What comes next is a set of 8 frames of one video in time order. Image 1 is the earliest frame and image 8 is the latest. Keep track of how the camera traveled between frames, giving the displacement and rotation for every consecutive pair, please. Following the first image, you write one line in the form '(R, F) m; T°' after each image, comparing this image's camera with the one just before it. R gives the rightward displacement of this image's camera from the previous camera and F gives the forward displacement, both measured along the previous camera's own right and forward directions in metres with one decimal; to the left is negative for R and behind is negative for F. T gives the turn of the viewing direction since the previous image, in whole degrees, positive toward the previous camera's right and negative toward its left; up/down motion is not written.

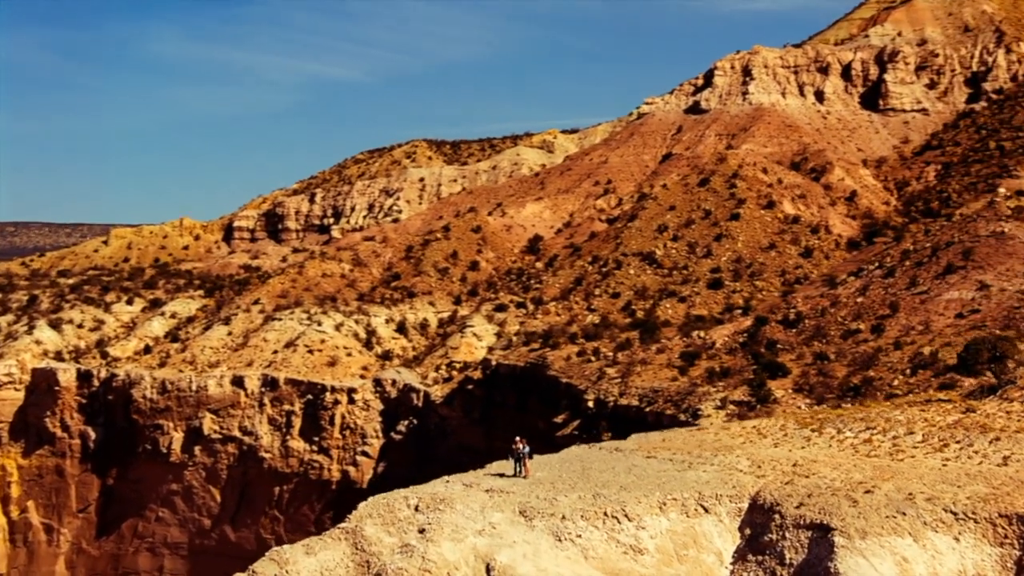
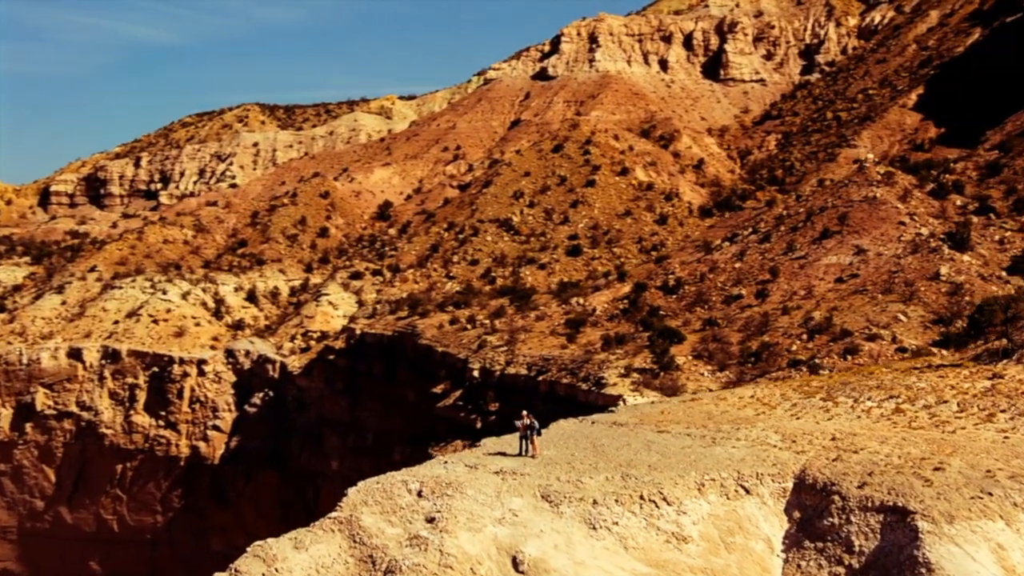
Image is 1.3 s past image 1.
(-2.1, +2.0) m; +8°
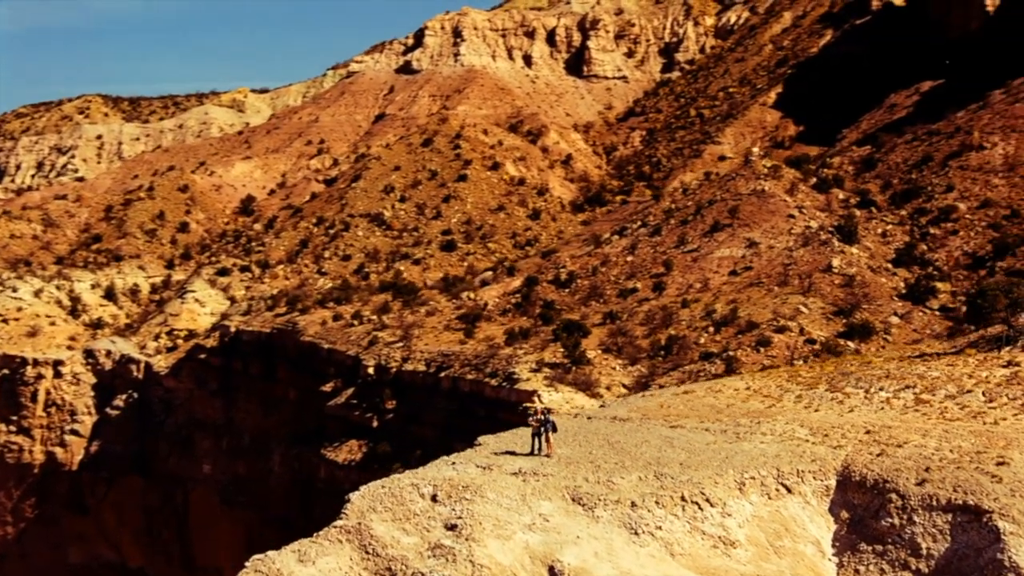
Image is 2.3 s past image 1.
(-1.8, +1.4) m; +7°
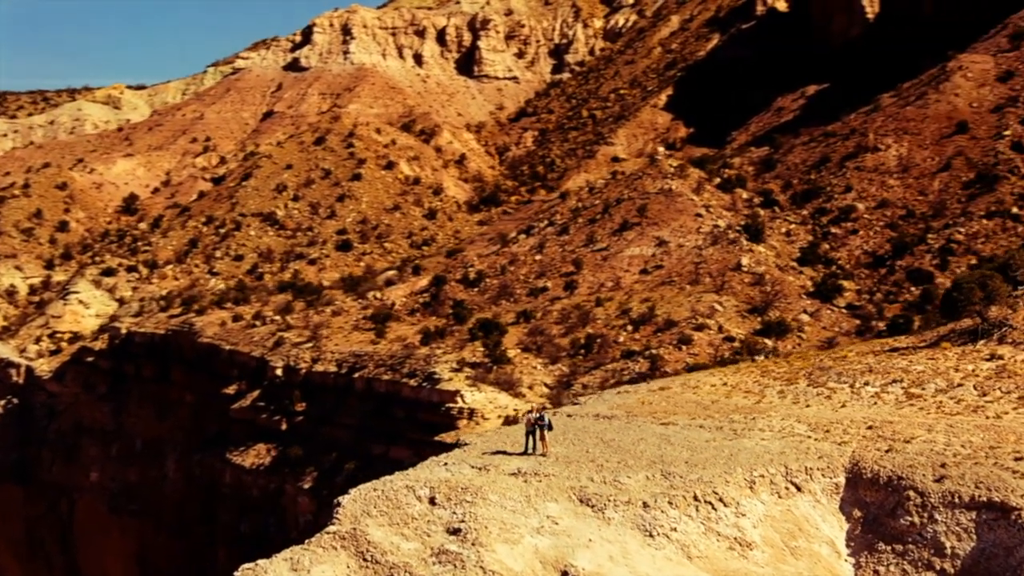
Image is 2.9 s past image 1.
(-1.2, +0.7) m; +5°
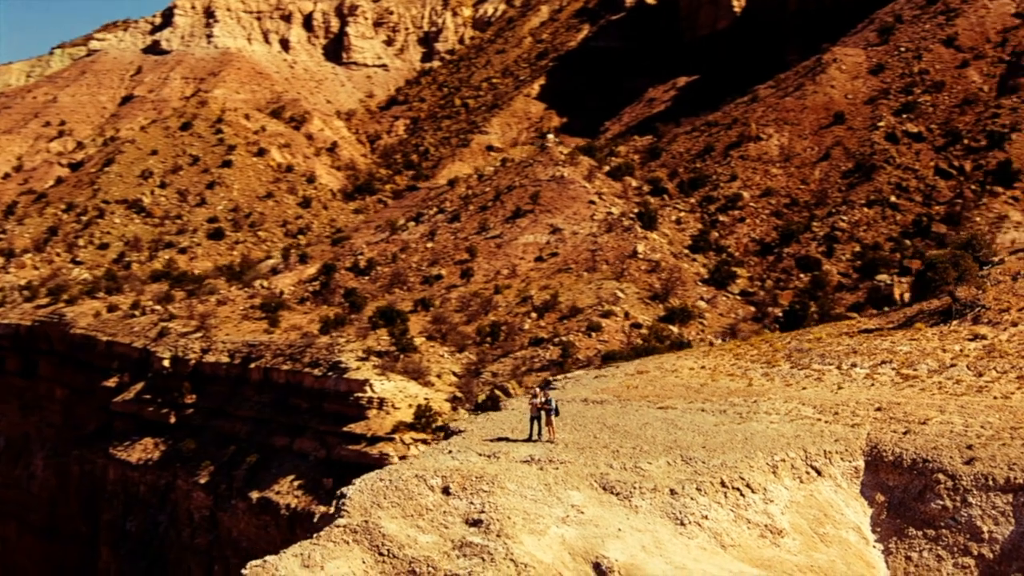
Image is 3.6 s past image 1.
(-1.5, +0.8) m; +6°
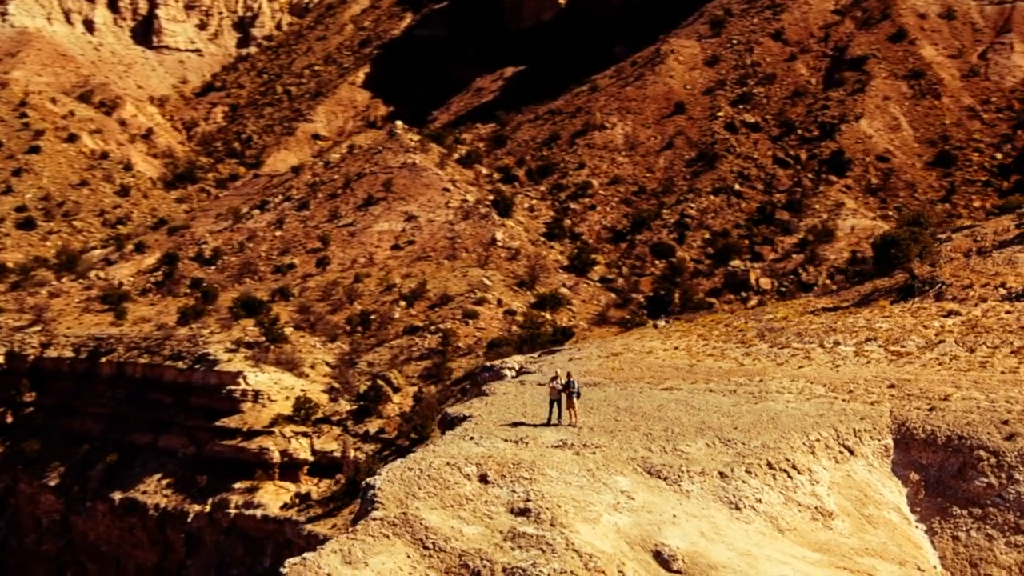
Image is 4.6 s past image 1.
(-2.0, +0.9) m; +9°
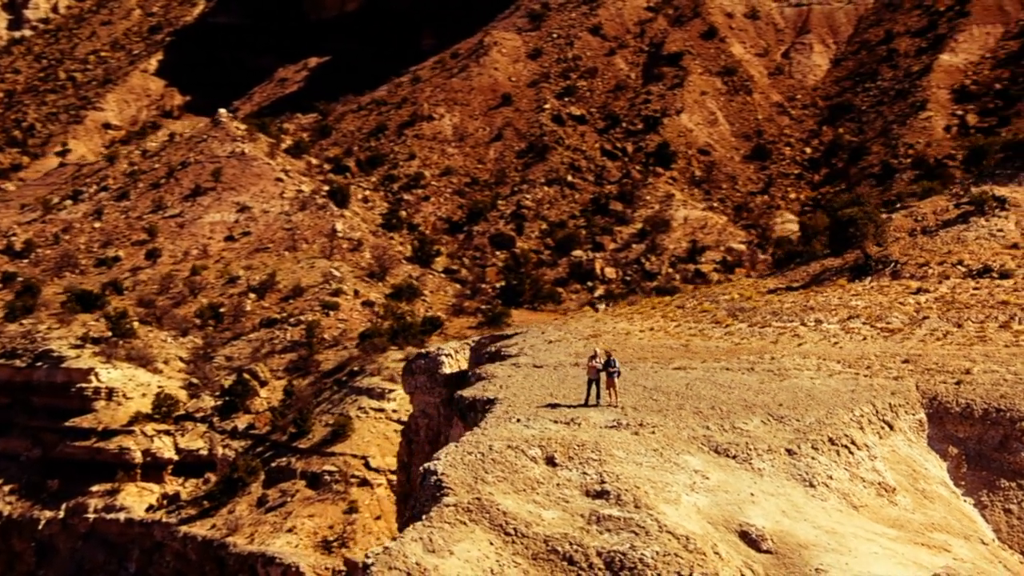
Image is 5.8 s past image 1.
(-2.3, +0.8) m; +10°
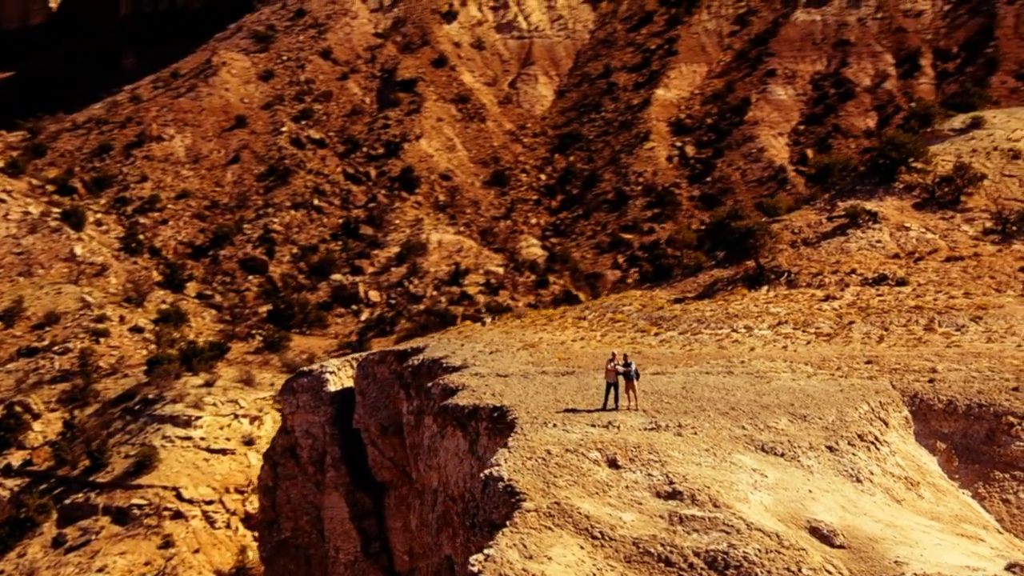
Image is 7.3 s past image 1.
(-2.9, +0.9) m; +14°
